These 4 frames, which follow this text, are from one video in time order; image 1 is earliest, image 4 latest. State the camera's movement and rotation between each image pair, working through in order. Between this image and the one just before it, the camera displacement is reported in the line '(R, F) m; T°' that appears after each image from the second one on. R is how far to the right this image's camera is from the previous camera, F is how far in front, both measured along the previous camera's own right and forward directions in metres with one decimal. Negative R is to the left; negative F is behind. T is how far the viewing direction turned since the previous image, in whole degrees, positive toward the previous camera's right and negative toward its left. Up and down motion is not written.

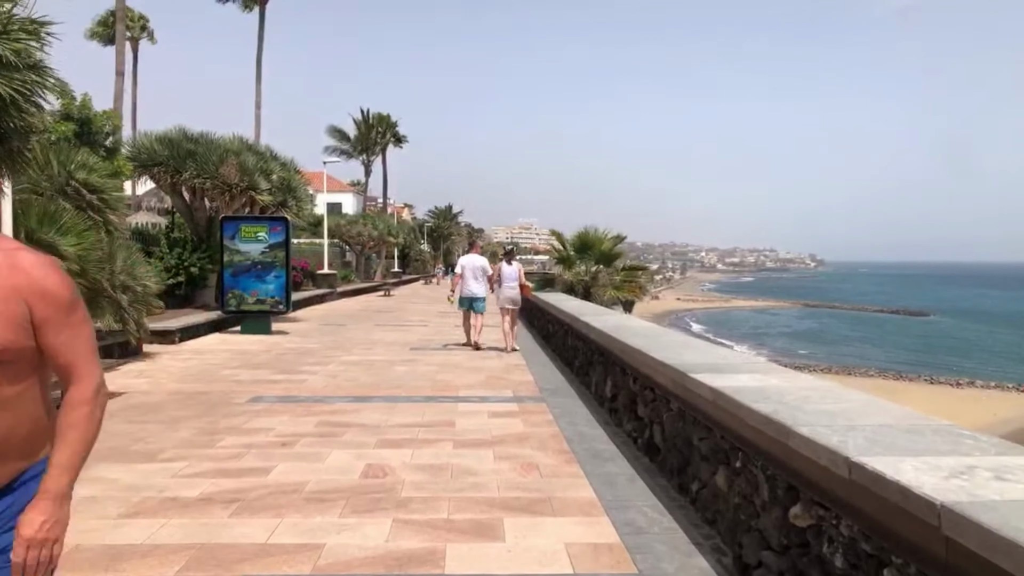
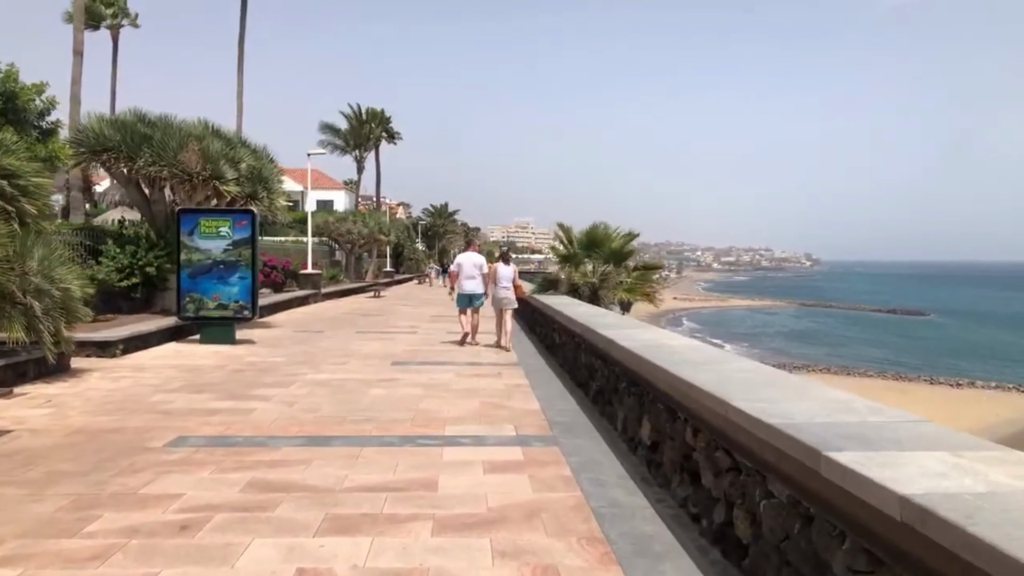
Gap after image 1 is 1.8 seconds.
(-0.1, +2.1) m; 0°
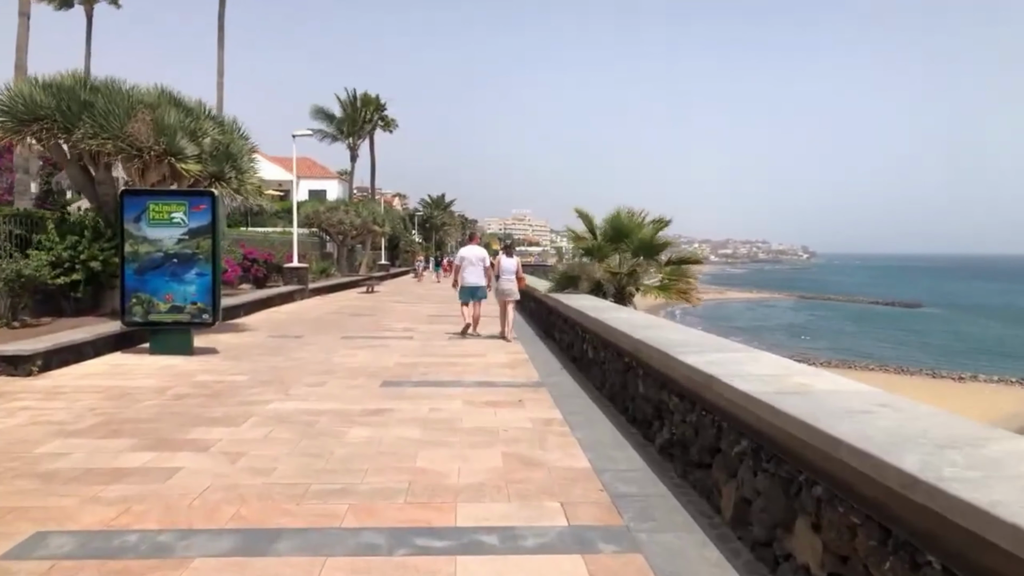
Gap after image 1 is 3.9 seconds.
(-0.3, +2.5) m; 0°
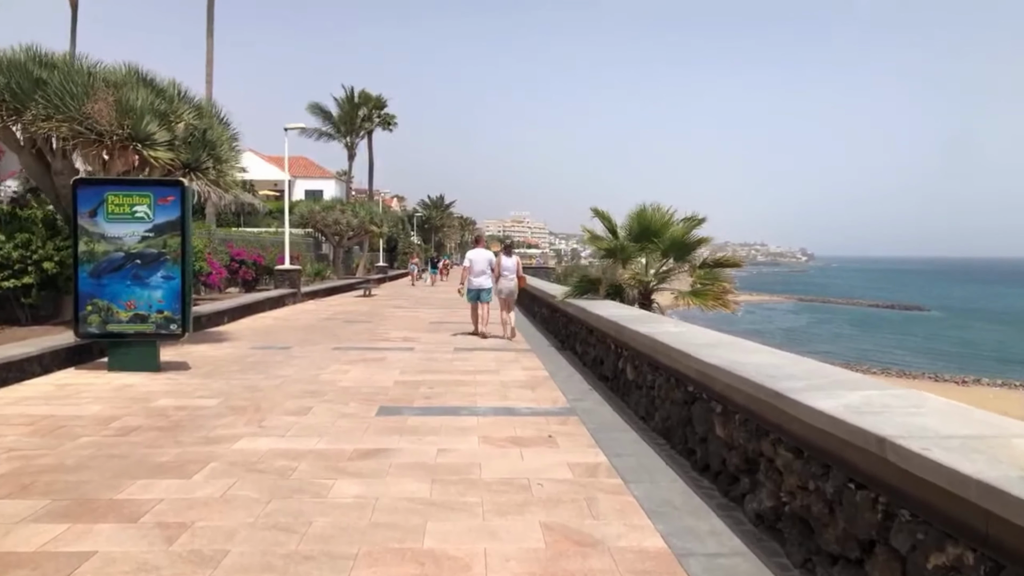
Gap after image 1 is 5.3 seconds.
(-0.2, +1.6) m; 0°
